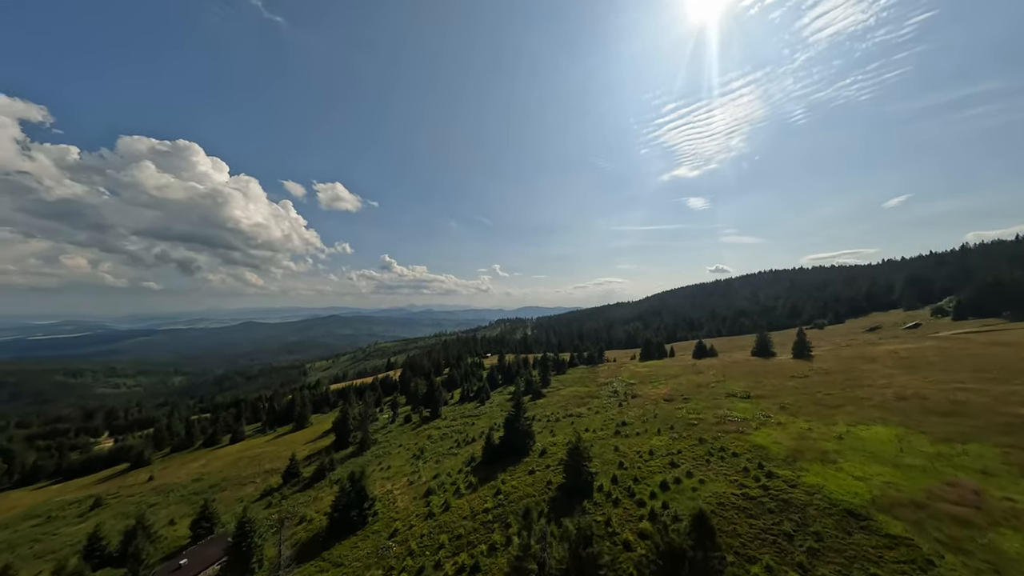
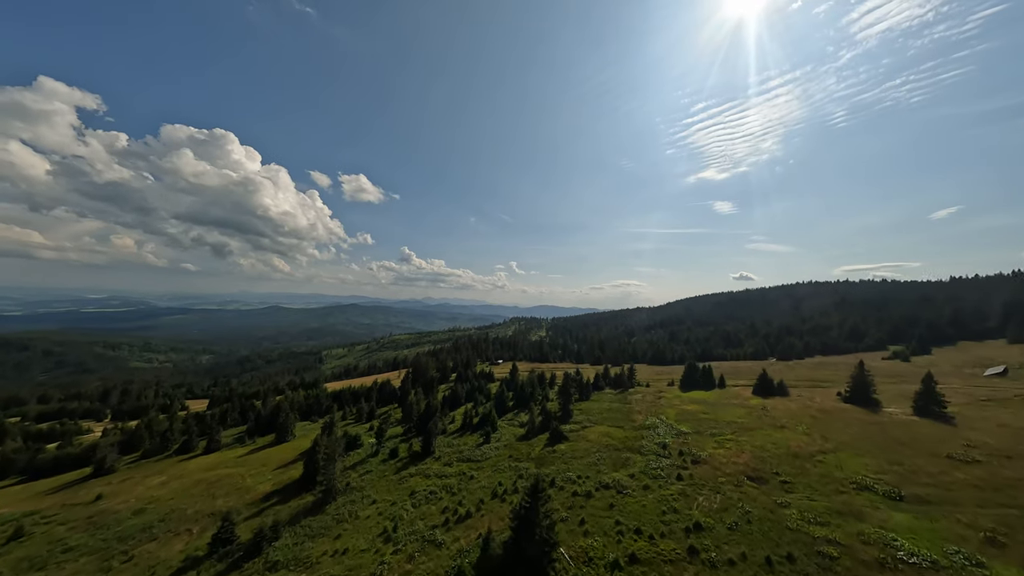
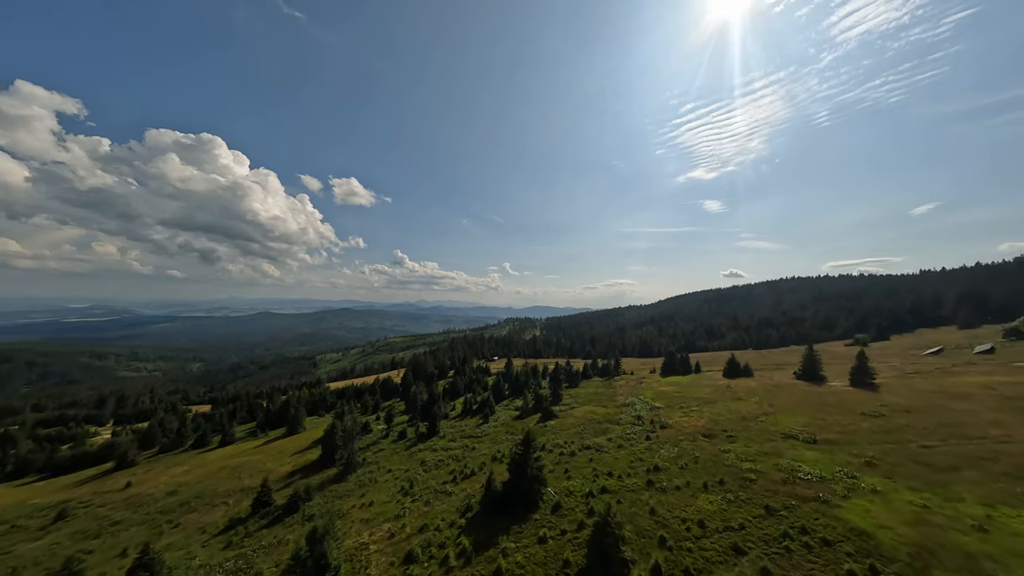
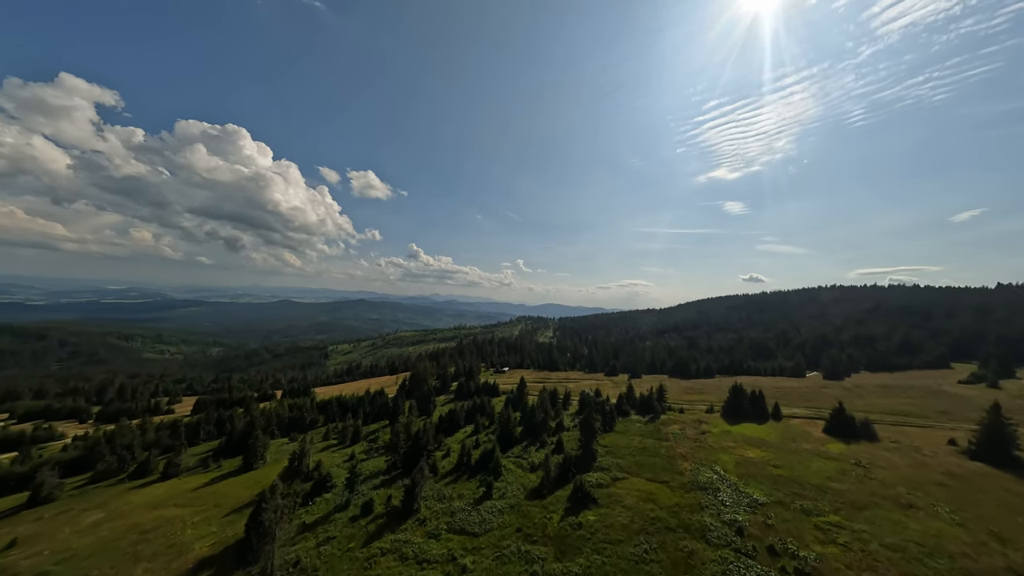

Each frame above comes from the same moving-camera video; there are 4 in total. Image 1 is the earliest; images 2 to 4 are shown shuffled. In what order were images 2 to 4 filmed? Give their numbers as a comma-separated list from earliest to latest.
3, 2, 4
